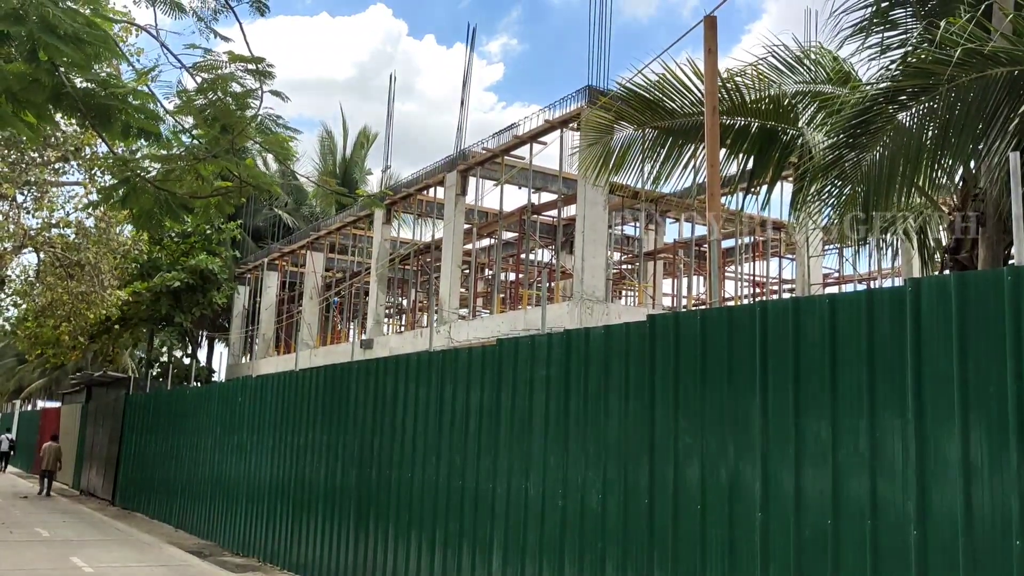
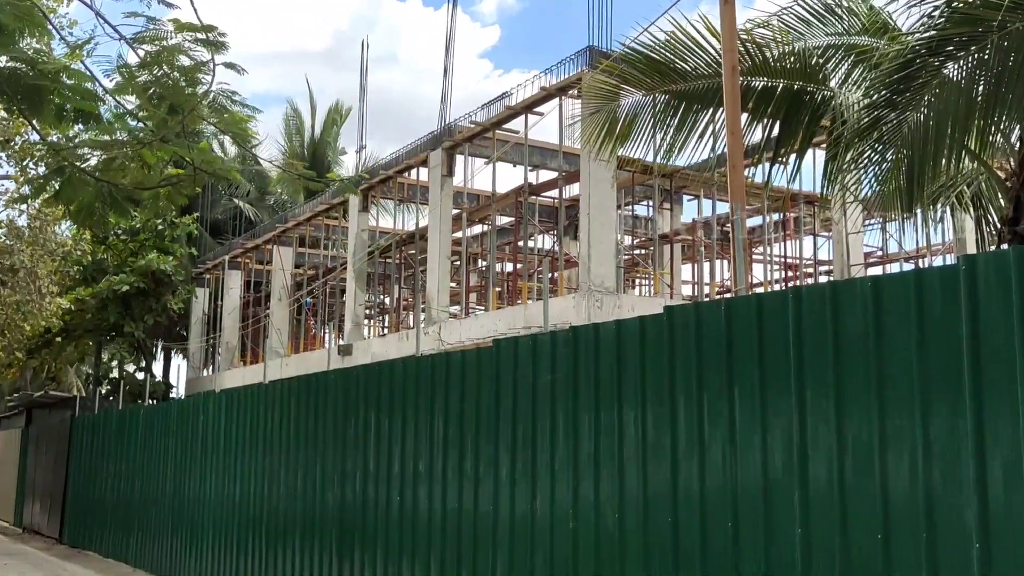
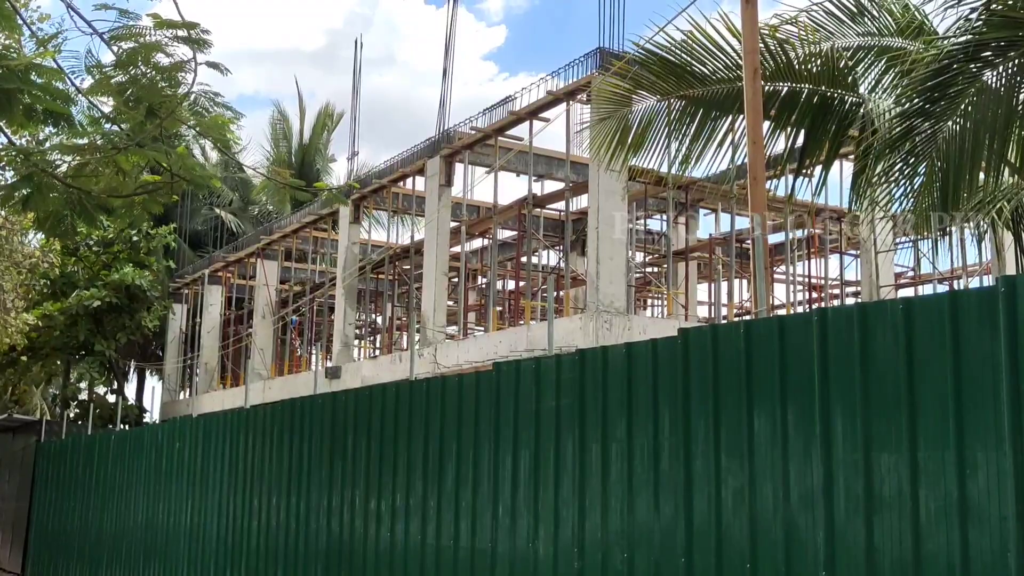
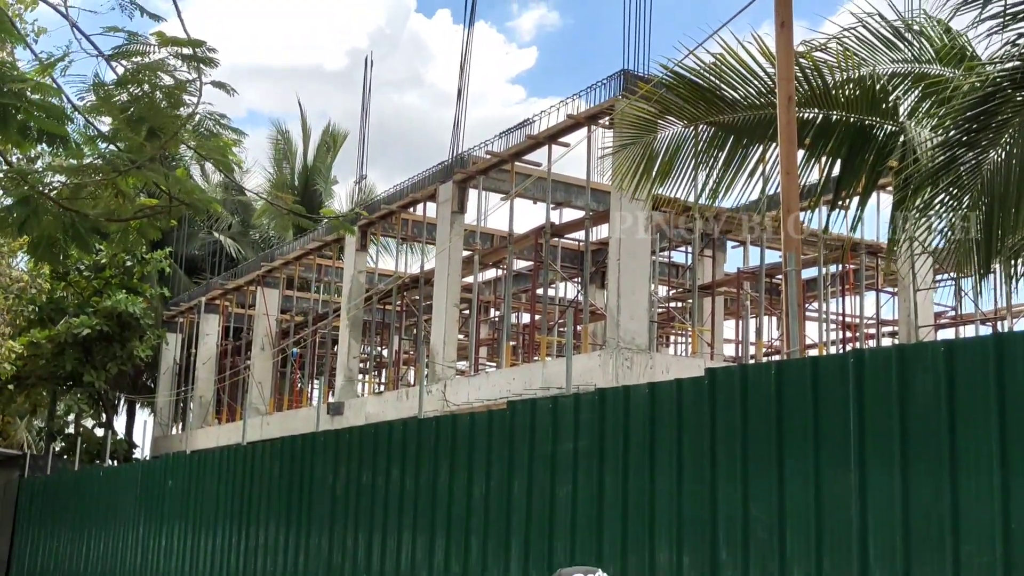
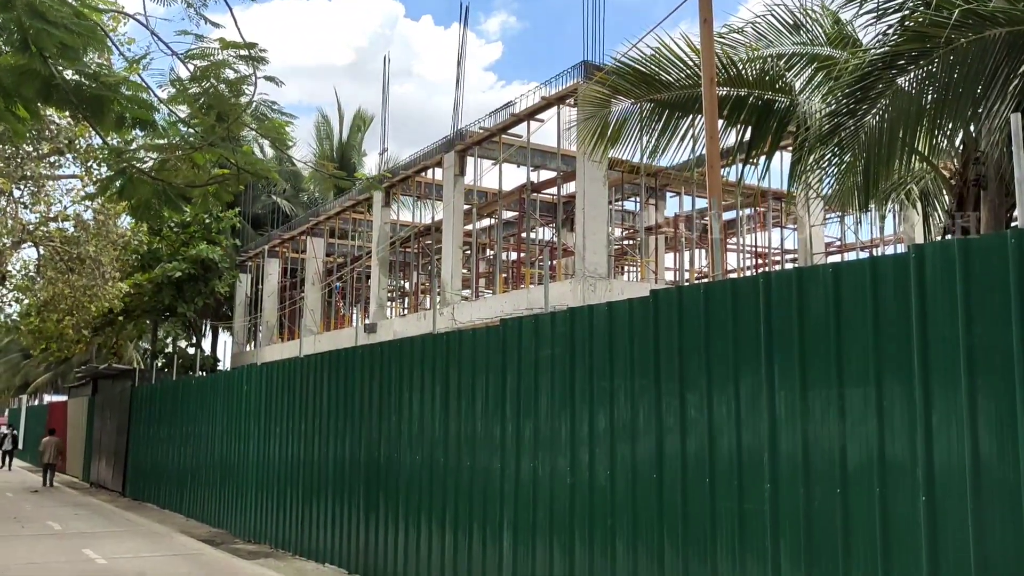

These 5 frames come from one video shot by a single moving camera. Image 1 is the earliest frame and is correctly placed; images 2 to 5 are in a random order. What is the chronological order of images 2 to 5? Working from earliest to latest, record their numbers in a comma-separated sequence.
5, 2, 3, 4
